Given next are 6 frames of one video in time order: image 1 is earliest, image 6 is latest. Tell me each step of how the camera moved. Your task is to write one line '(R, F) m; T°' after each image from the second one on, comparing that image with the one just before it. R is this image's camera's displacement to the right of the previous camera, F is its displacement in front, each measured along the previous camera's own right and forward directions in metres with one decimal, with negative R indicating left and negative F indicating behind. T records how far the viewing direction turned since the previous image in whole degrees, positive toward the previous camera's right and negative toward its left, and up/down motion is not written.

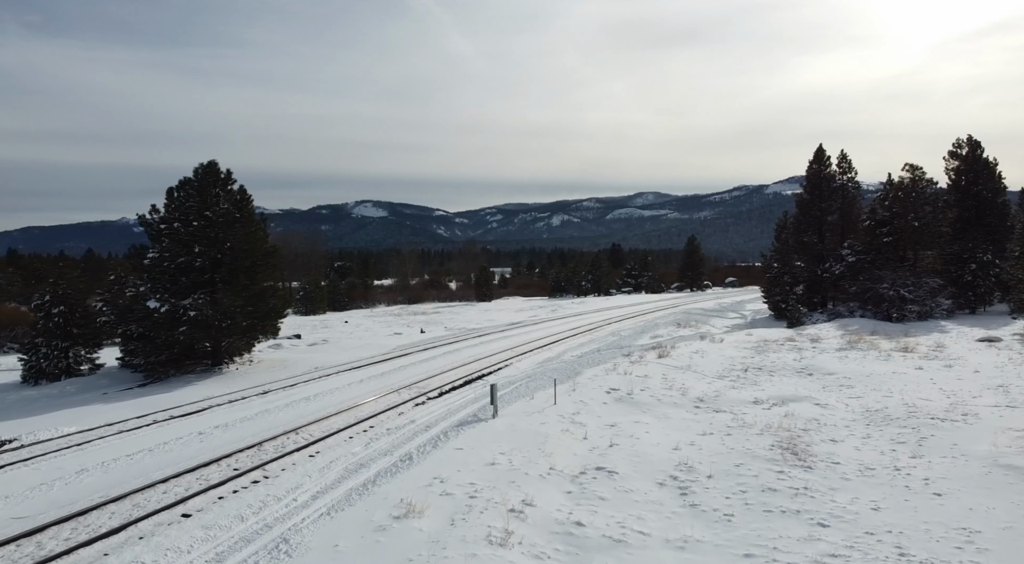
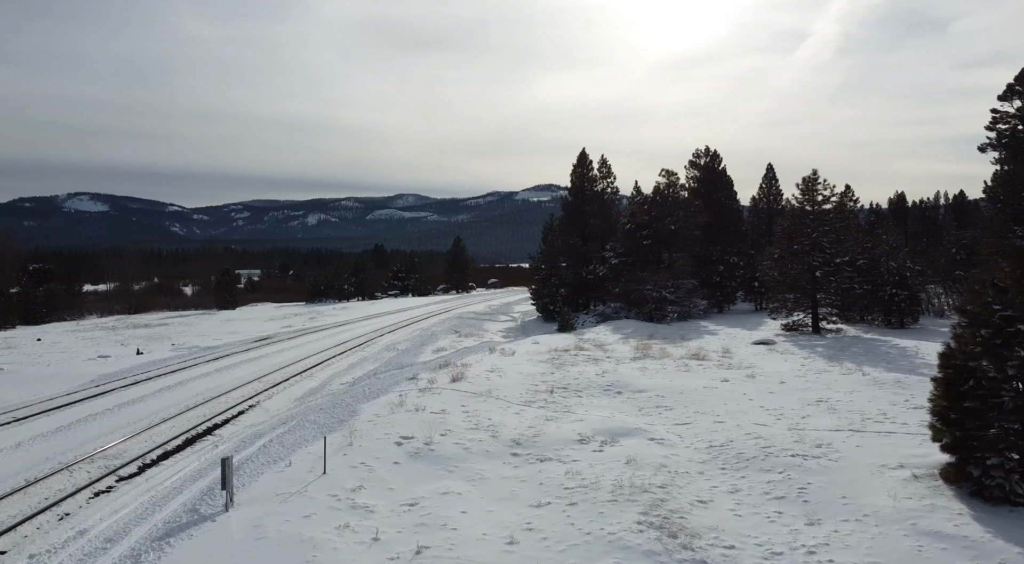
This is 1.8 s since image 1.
(+0.1, +4.2) m; +21°
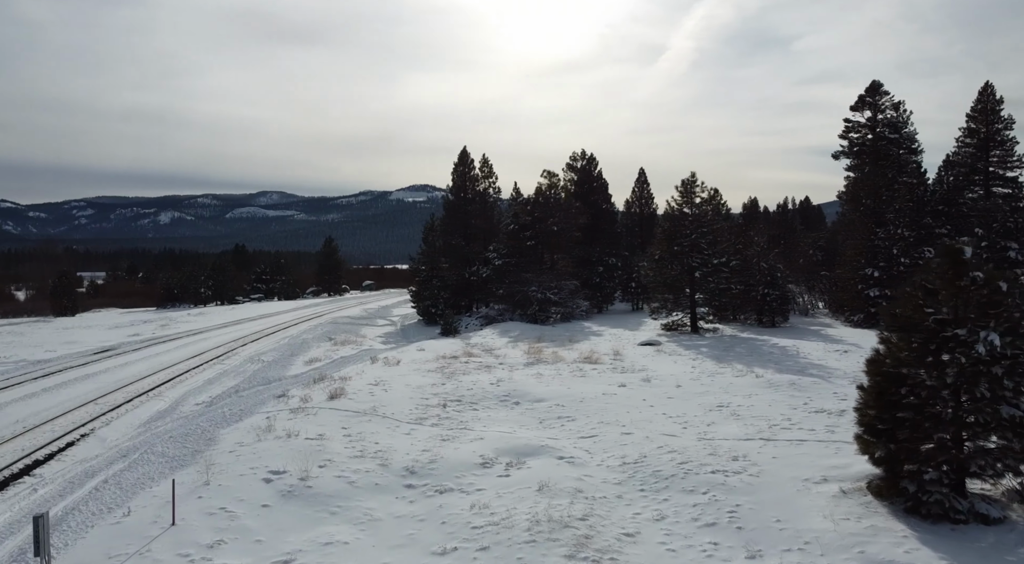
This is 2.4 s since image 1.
(-0.3, +1.4) m; +11°
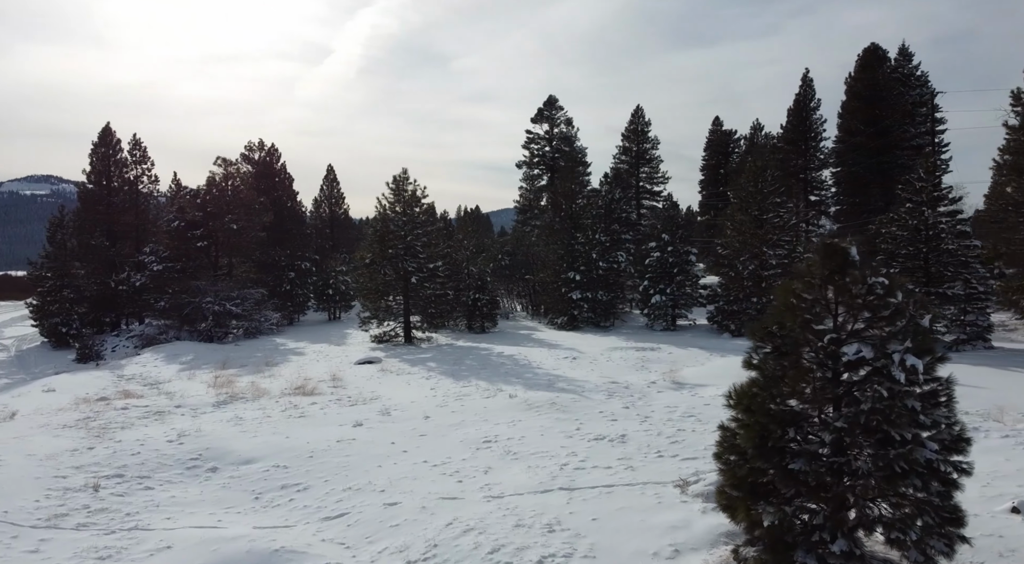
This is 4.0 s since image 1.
(-0.5, +3.4) m; +28°
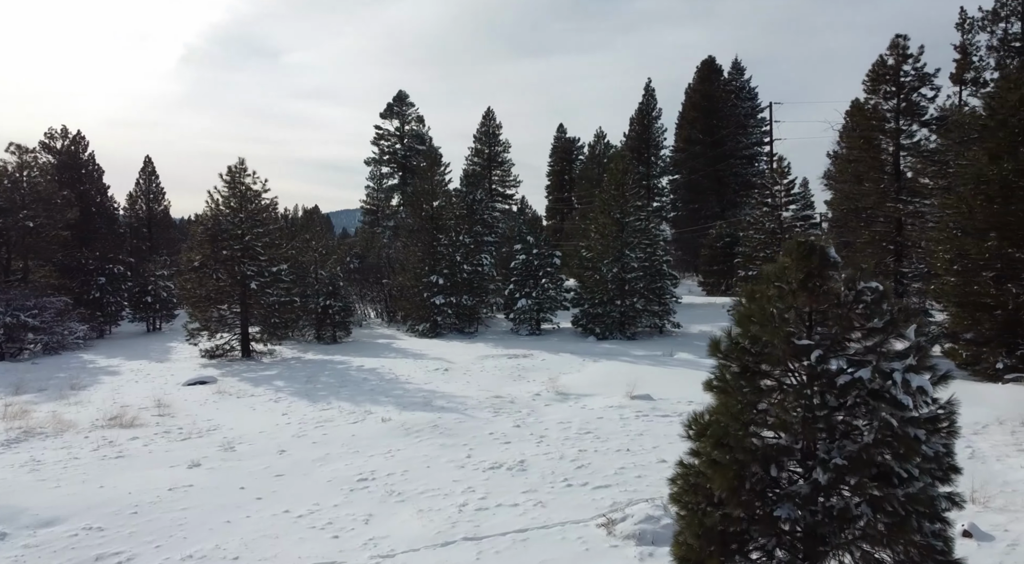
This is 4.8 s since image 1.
(-0.5, +1.6) m; +13°
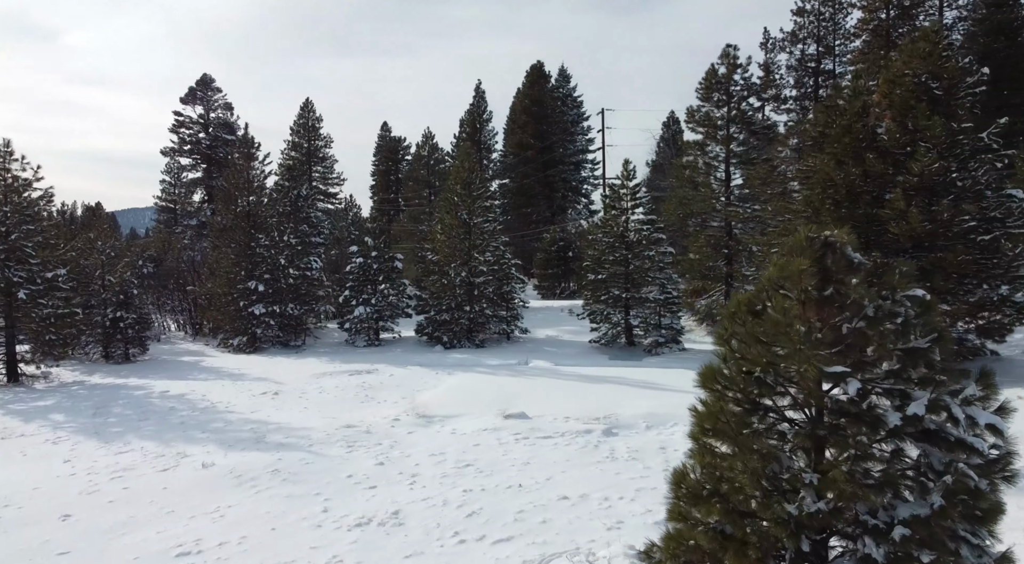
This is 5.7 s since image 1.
(-0.6, +1.8) m; +15°
